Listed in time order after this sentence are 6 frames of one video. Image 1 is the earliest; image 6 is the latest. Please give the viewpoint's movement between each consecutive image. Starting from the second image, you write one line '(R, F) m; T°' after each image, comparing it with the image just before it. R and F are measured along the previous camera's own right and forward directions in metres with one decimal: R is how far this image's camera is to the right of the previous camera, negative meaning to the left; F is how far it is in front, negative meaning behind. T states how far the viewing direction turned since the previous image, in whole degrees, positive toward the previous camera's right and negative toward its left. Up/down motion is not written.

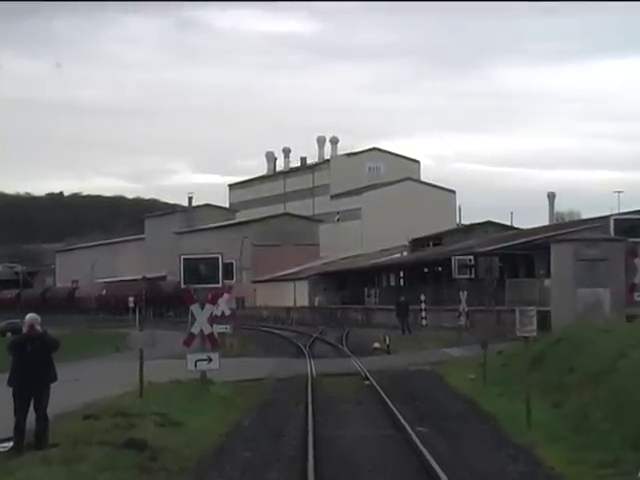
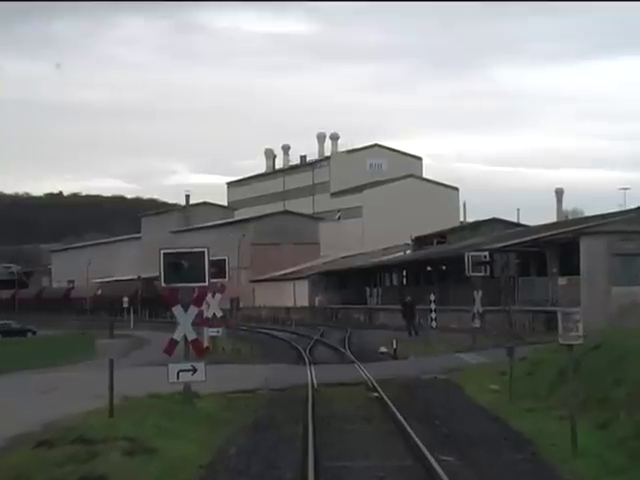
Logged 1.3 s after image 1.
(0.0, +3.1) m; 0°
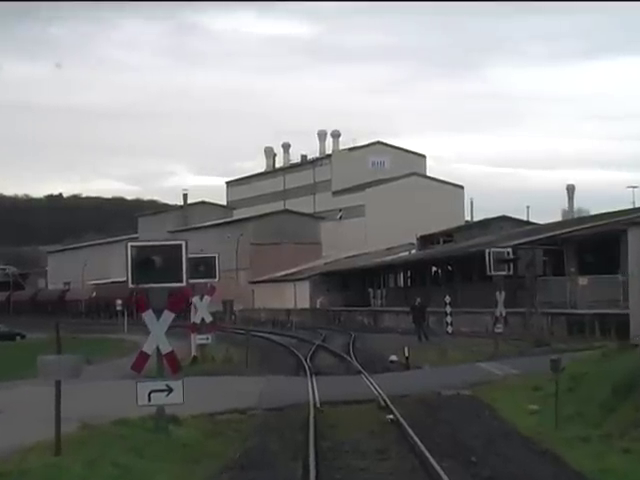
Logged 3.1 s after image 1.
(0.0, +3.8) m; 0°
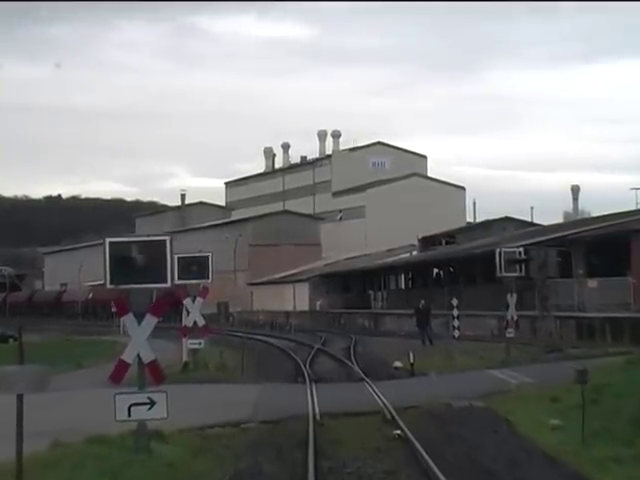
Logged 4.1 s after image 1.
(0.0, +1.8) m; 0°
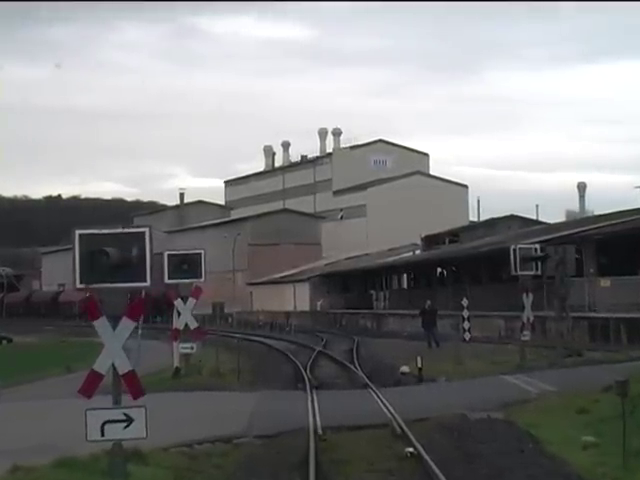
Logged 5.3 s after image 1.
(0.0, +1.9) m; 0°
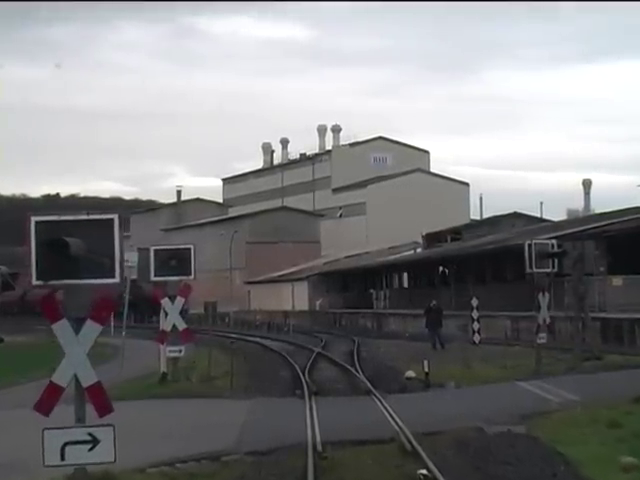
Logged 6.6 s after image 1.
(0.0, +2.0) m; 0°
